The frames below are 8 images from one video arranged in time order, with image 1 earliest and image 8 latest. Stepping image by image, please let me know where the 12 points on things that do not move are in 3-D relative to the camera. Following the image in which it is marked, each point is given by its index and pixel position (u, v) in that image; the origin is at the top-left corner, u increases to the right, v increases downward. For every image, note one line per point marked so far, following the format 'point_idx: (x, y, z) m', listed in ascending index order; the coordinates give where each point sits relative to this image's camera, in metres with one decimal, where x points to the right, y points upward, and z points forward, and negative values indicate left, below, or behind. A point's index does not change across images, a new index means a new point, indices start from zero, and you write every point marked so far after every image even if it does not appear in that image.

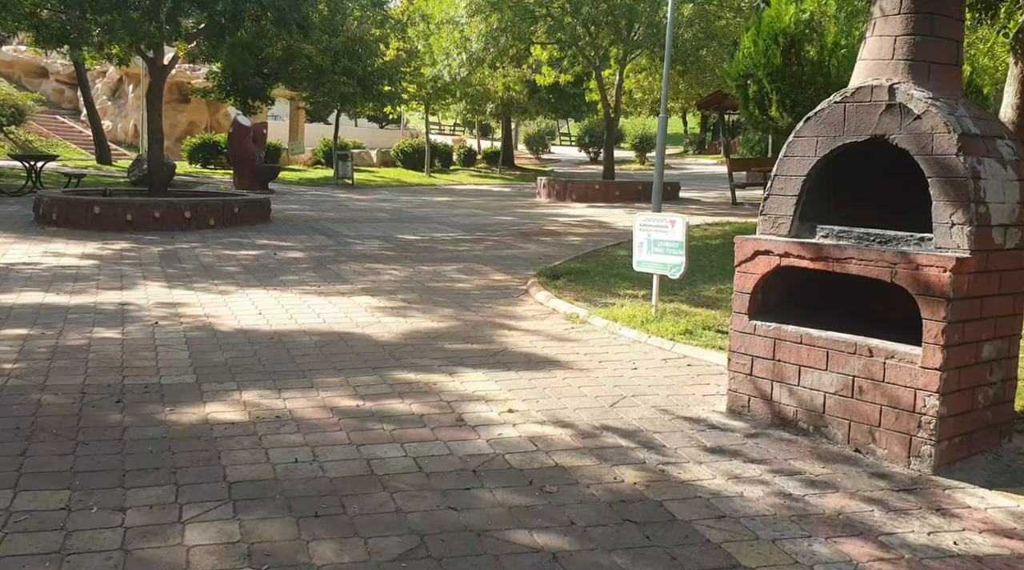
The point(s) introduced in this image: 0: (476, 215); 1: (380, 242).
0: (-0.6, +1.3, +19.2) m
1: (-1.8, +0.6, +14.3) m
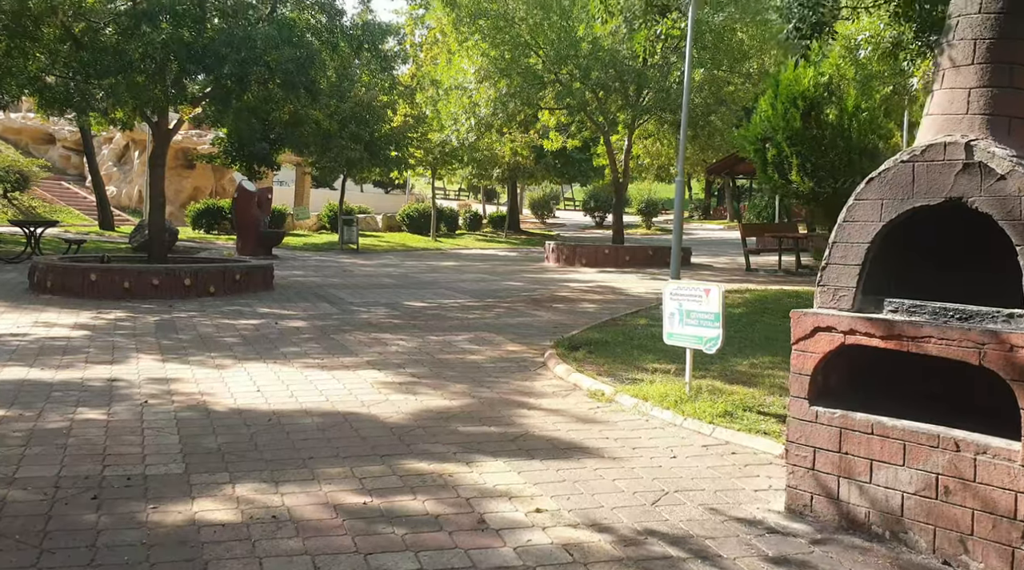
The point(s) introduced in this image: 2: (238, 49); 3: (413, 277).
0: (-0.5, +0.1, +18.7) m
1: (-1.6, -0.3, +13.8) m
2: (-3.7, +3.2, +14.5) m
3: (-1.8, +0.2, +19.8) m
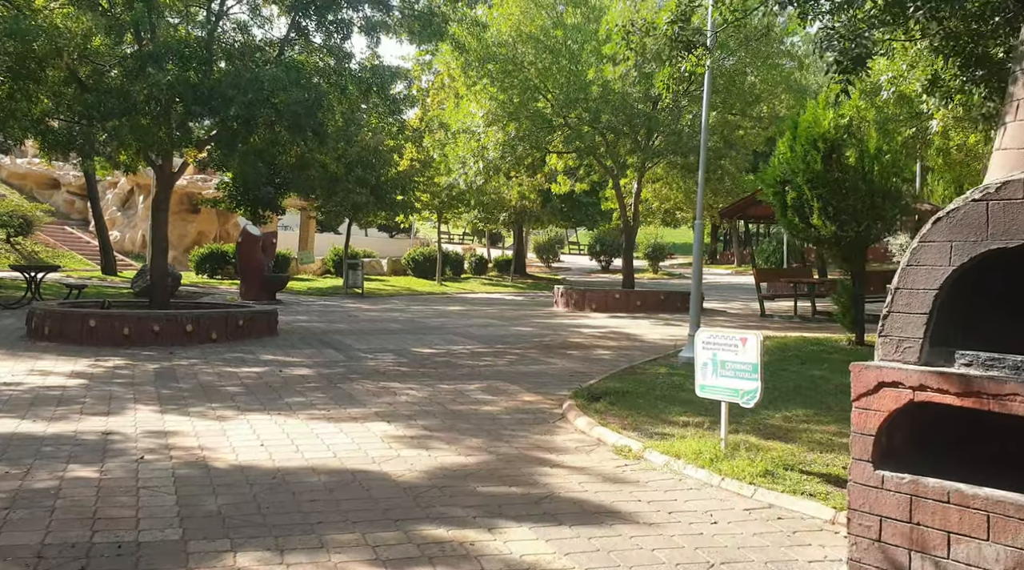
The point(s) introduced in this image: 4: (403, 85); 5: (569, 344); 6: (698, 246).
0: (-0.3, -0.7, +18.2) m
1: (-1.5, -0.9, +13.3) m
2: (-3.6, +2.6, +14.2) m
3: (-1.7, -0.7, +19.3) m
4: (-1.9, +3.5, +18.6) m
5: (+0.8, -0.8, +14.4) m
6: (+2.1, +0.4, +11.9) m
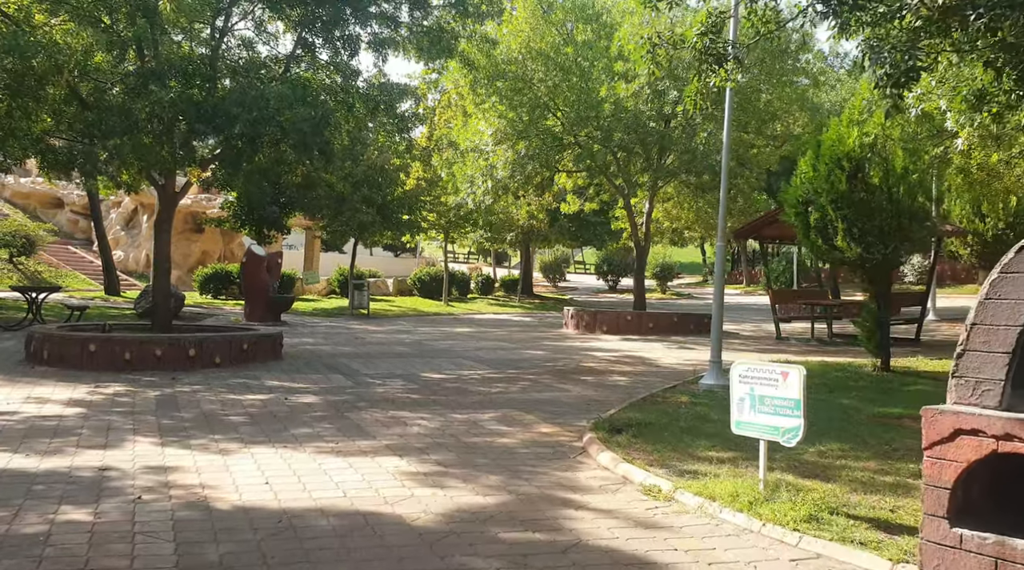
0: (-0.1, -1.1, +17.8) m
1: (-1.3, -1.2, +12.9) m
2: (-3.4, +2.3, +13.9) m
3: (-1.5, -1.1, +18.9) m
4: (-1.7, +3.1, +18.2) m
5: (+0.9, -1.1, +13.9) m
6: (+2.2, +0.2, +11.4) m
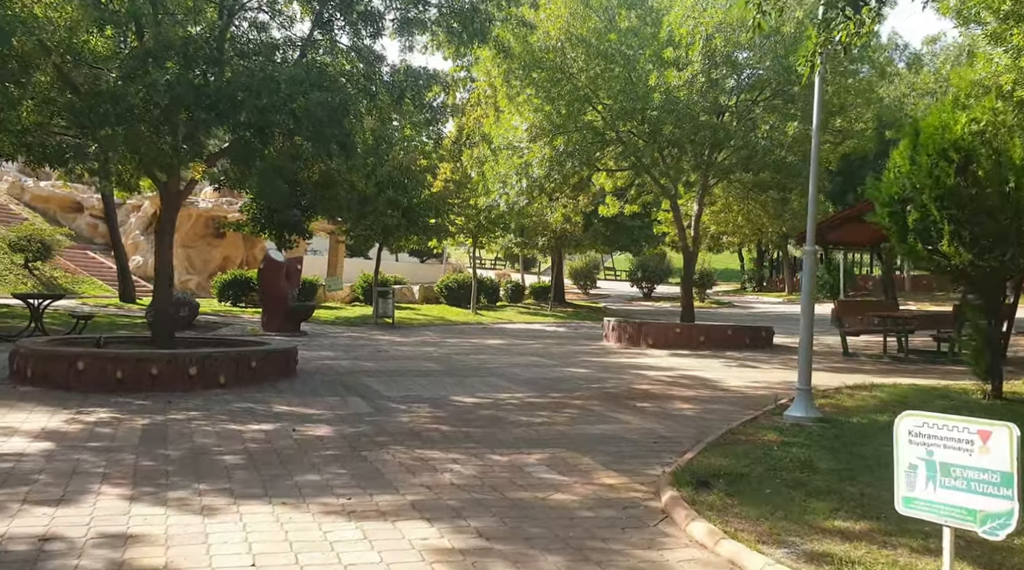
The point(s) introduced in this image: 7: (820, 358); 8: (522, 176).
0: (+0.5, -1.2, +16.0) m
1: (-0.8, -1.3, +11.1) m
2: (-2.9, +2.2, +12.2) m
3: (-0.9, -1.2, +17.2) m
4: (-1.1, +3.0, +16.5) m
5: (+1.4, -1.2, +12.1) m
6: (+2.7, +0.1, +9.6) m
7: (+5.1, -1.2, +17.7) m
8: (+0.2, +2.0, +19.6) m
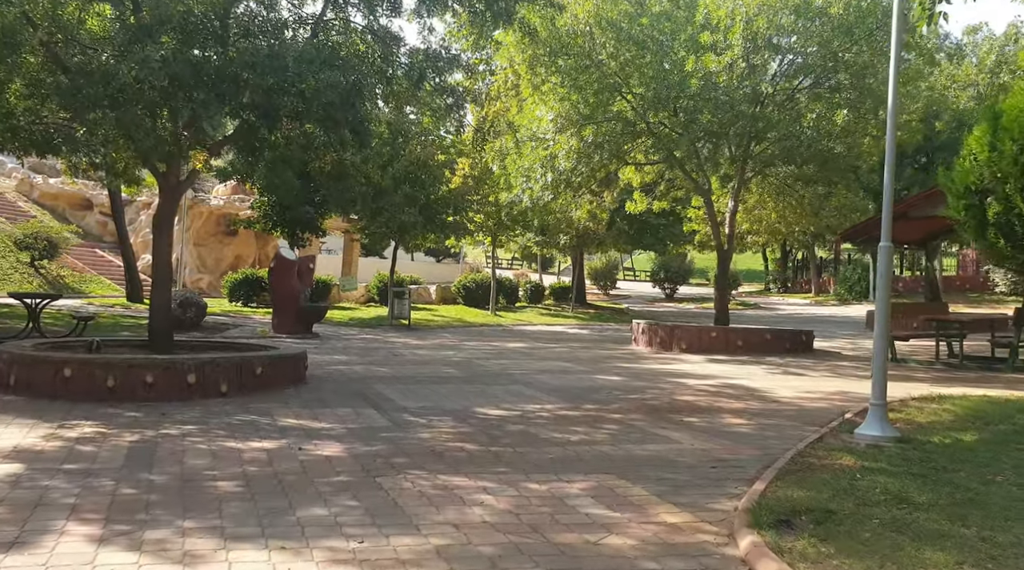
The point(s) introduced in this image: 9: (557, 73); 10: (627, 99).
0: (+0.8, -1.2, +14.9) m
1: (-0.5, -1.3, +10.0) m
2: (-2.6, +2.2, +11.1) m
3: (-0.5, -1.2, +16.0) m
4: (-0.7, +3.0, +15.4) m
5: (+1.7, -1.2, +11.0) m
6: (+3.0, +0.1, +8.4) m
7: (+5.5, -1.2, +16.5) m
8: (+0.6, +2.0, +18.4) m
9: (+0.7, +3.5, +17.7) m
10: (+1.9, +3.1, +17.6) m
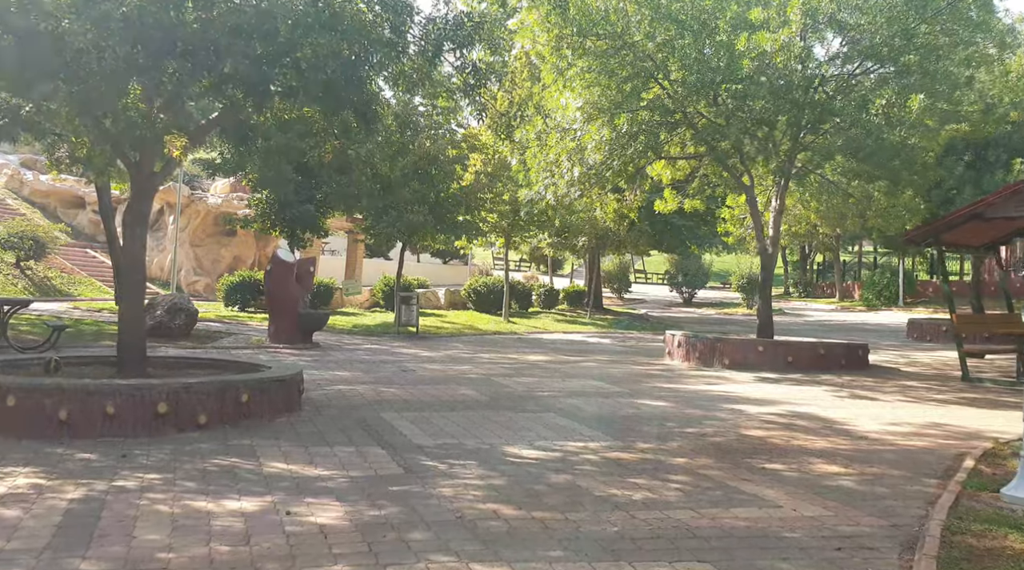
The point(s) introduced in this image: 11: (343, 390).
0: (+1.2, -1.3, +12.9) m
1: (-0.2, -1.4, +8.1) m
2: (-2.3, +2.1, +9.2) m
3: (-0.2, -1.3, +14.1) m
4: (-0.3, +2.9, +13.4) m
5: (+2.1, -1.4, +9.0) m
6: (+3.3, -0.1, +6.5) m
7: (+5.9, -1.3, +14.6) m
8: (+1.0, +1.9, +16.5) m
9: (+1.1, +3.4, +15.8) m
10: (+2.3, +3.0, +15.7) m
11: (-2.0, -1.3, +12.9) m
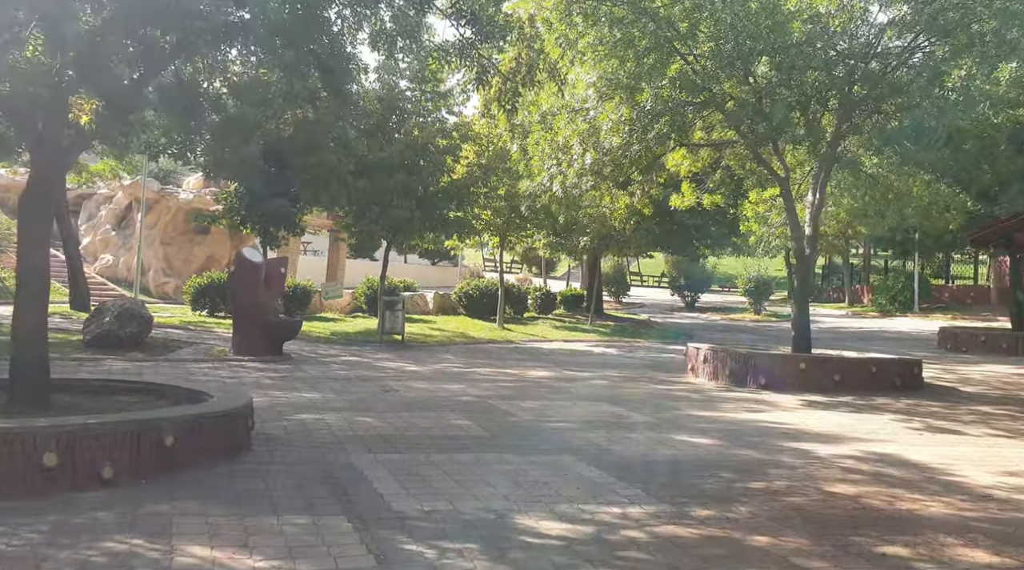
0: (+1.2, -1.4, +10.5) m
1: (-0.1, -1.5, +5.6) m
2: (-2.2, +2.0, +6.7) m
3: (-0.1, -1.4, +11.7) m
4: (-0.3, +2.8, +11.0) m
5: (+2.2, -1.4, +6.6) m
6: (+3.4, -0.1, +4.1) m
7: (+5.9, -1.4, +12.2) m
8: (+1.0, +1.8, +14.1) m
9: (+1.1, +3.3, +13.4) m
10: (+2.3, +2.9, +13.3) m
11: (-2.0, -1.3, +10.4) m
